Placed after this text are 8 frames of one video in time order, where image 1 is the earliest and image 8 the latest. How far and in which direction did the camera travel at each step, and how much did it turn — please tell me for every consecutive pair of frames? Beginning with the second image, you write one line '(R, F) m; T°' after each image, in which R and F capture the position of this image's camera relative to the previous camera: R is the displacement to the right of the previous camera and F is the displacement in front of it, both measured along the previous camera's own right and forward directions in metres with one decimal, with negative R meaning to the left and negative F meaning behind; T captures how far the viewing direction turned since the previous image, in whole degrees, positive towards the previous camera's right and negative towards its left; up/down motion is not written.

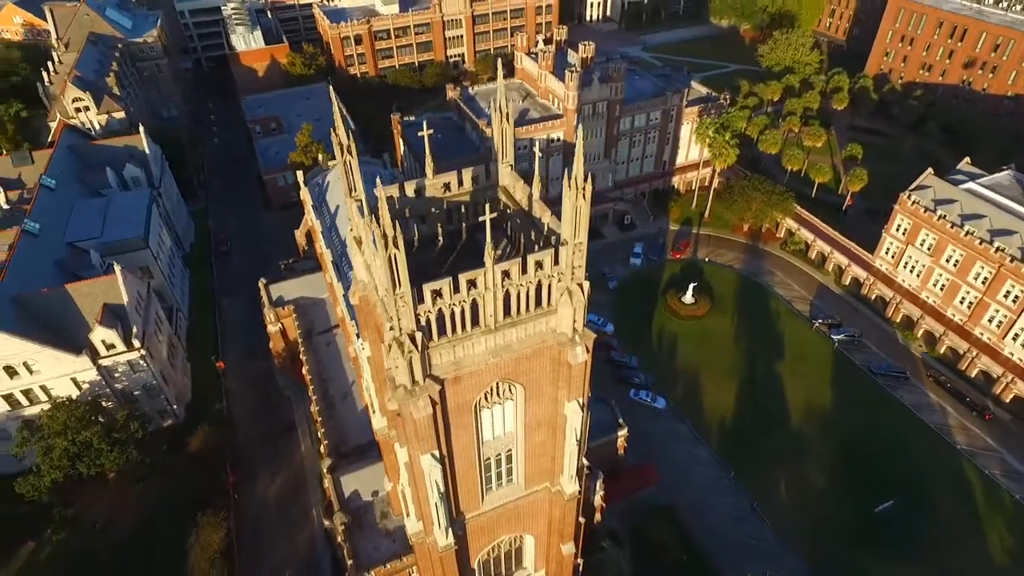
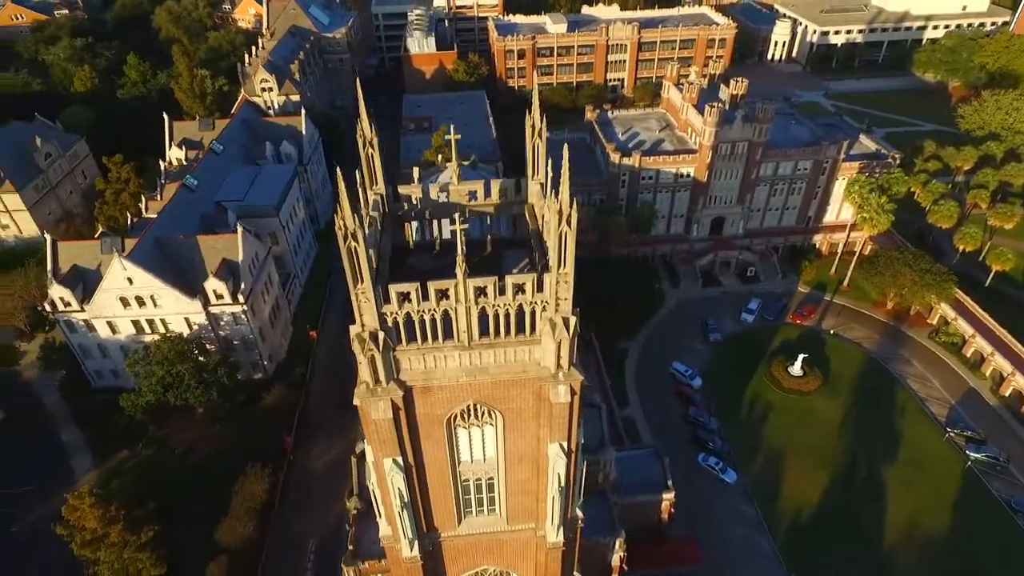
(+5.1, +1.8) m; -14°
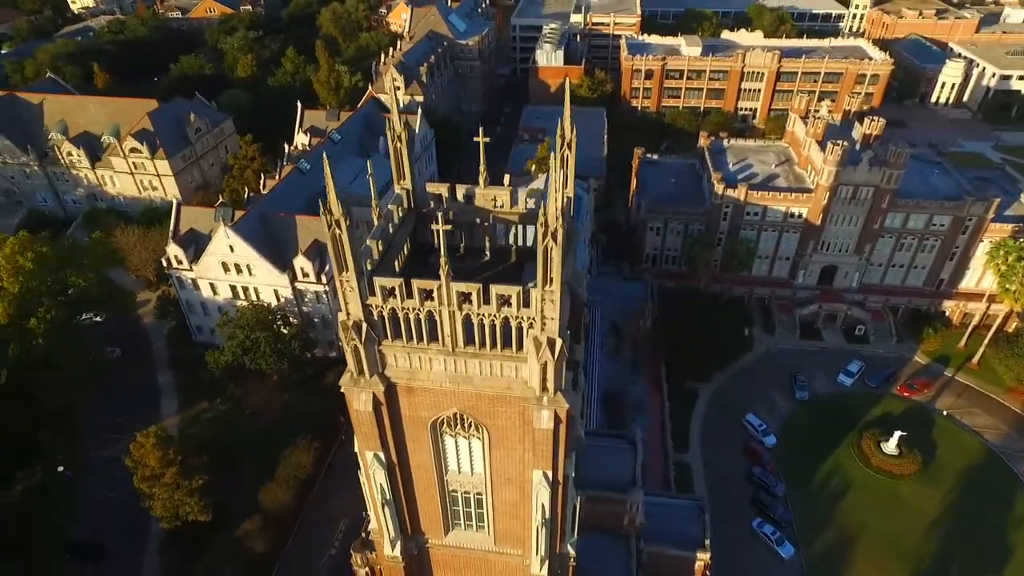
(+3.8, +1.2) m; -11°
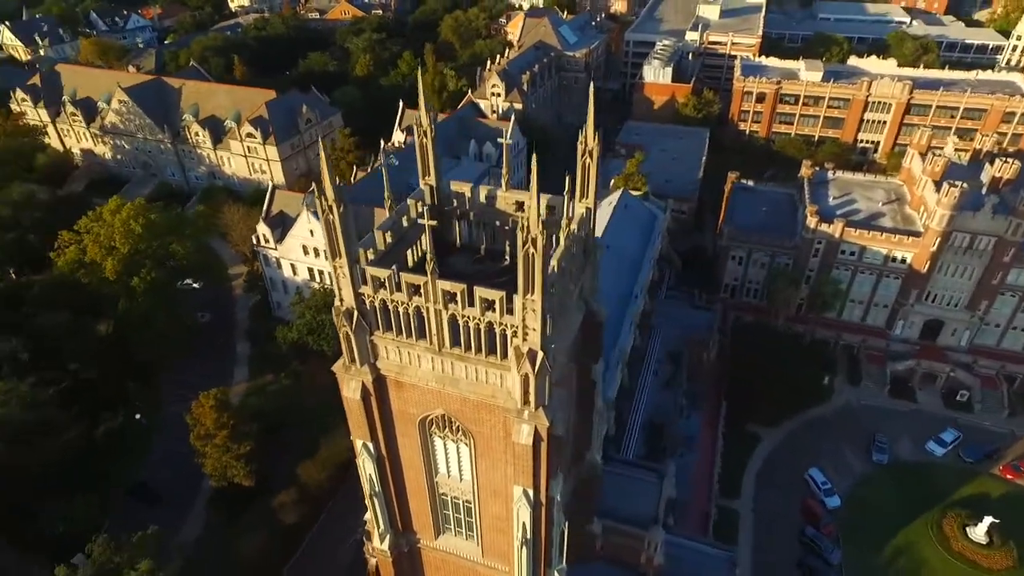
(+3.1, +0.9) m; -9°
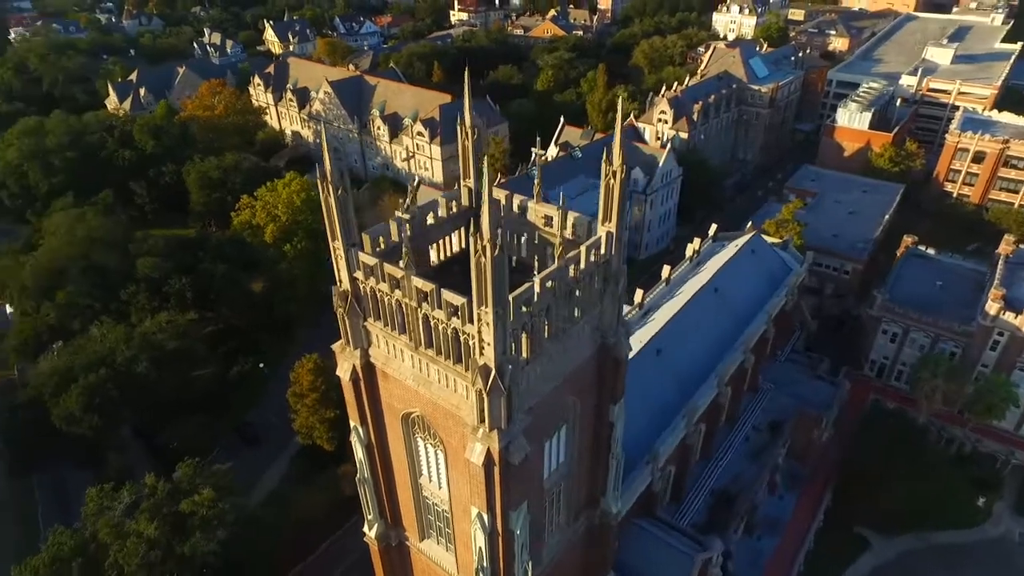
(+5.3, +1.6) m; -16°
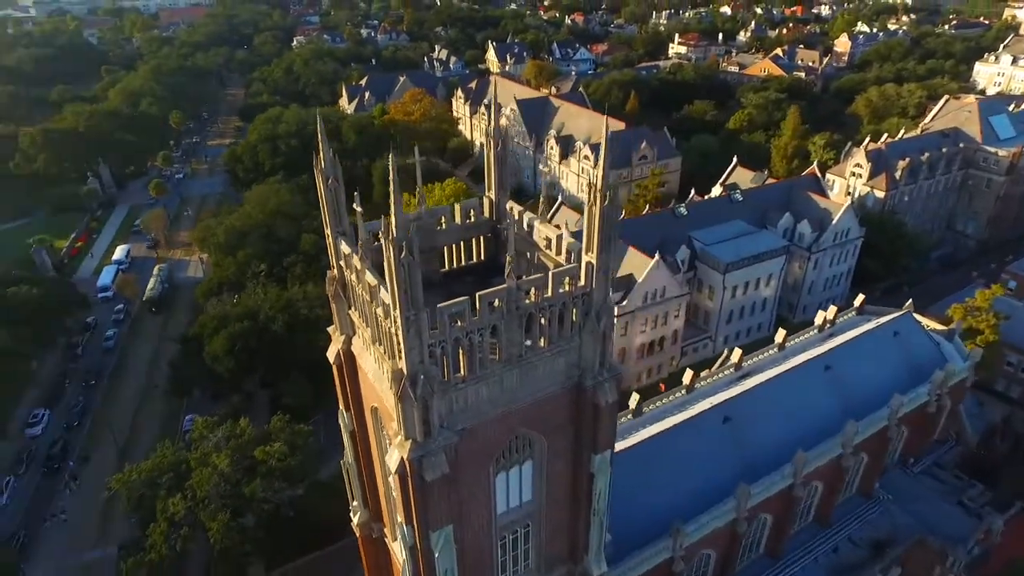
(+6.4, +1.9) m; -18°
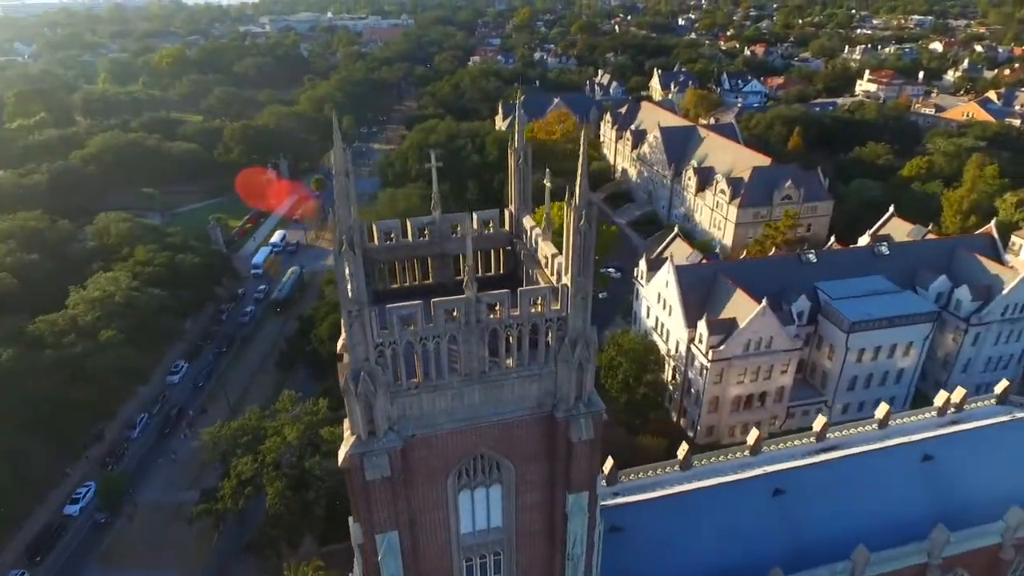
(+4.8, +1.3) m; -14°
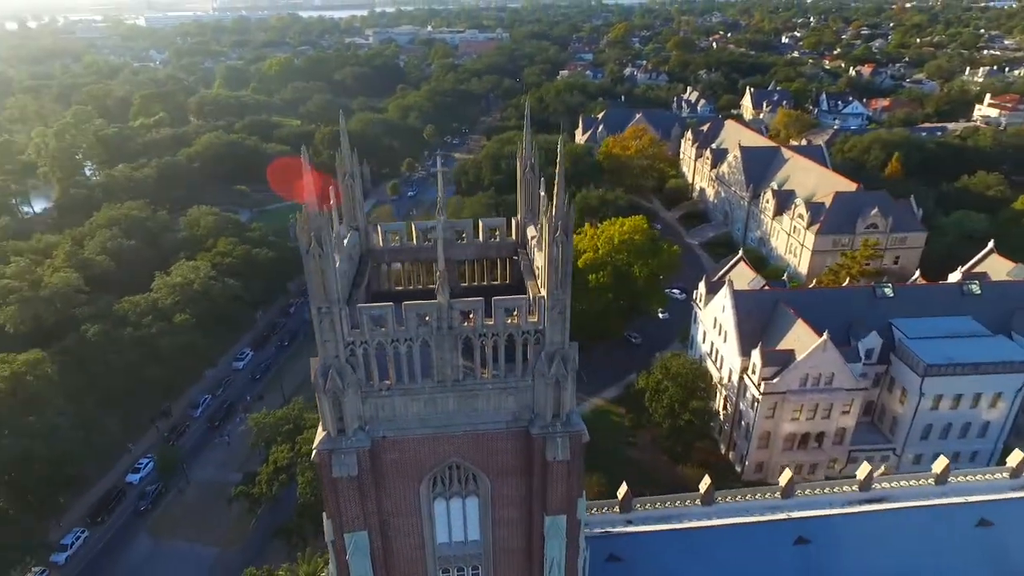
(+2.7, +0.6) m; -8°
